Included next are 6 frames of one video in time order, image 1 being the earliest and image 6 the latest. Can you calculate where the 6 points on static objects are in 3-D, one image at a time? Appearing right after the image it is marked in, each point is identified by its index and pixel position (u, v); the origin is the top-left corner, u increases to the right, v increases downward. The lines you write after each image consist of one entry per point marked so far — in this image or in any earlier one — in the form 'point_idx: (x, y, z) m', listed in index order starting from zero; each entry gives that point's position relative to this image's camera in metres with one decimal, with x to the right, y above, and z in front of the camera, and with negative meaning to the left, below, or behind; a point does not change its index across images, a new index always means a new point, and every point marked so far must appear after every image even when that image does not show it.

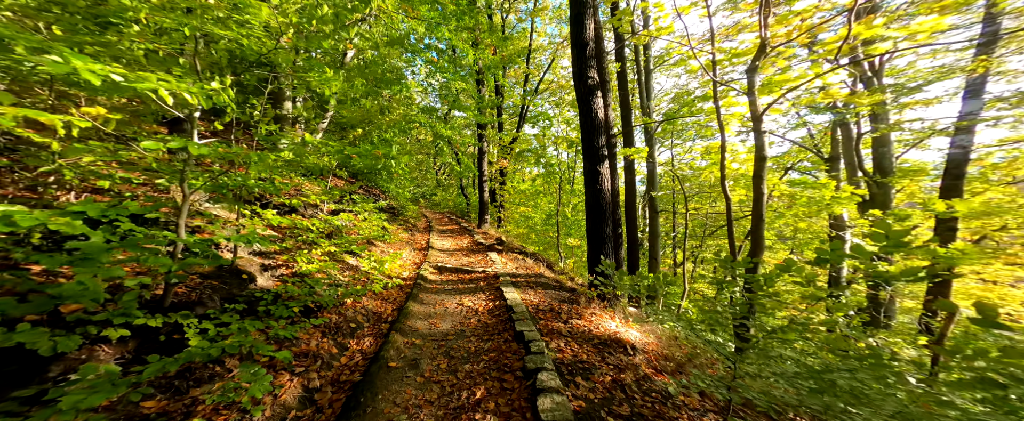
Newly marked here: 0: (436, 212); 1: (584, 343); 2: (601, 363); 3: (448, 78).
0: (-4.3, -0.1, +19.1) m
1: (+0.7, -1.4, +3.4) m
2: (+0.8, -1.4, +3.1) m
3: (-1.9, +4.0, +10.0) m
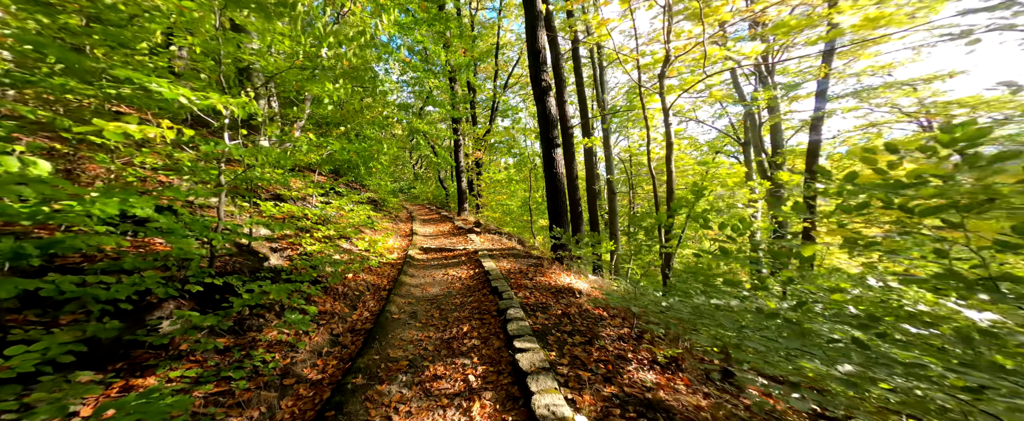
0: (-5.7, +0.4, +19.7) m
1: (+0.4, -1.1, +4.5) m
2: (+0.6, -1.1, +4.1) m
3: (-2.9, +4.3, +10.6) m
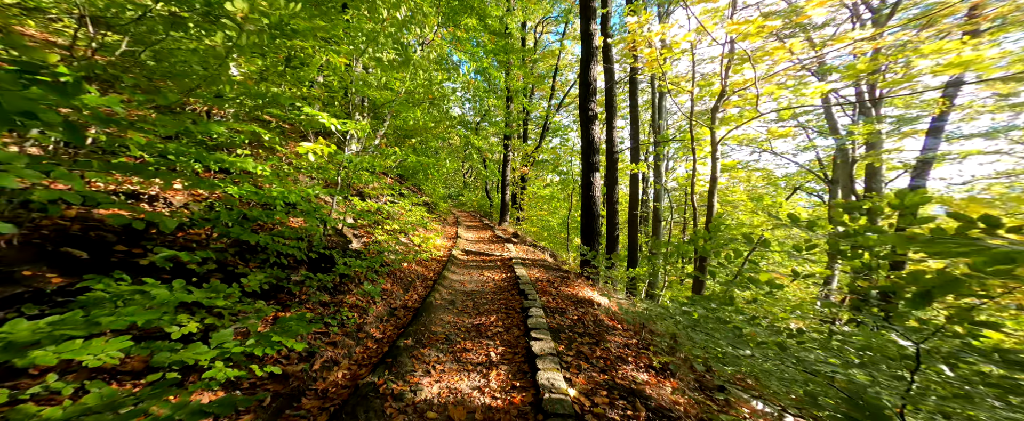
0: (-3.2, 0.0, +21.1) m
1: (+0.8, -1.4, +5.1) m
2: (+0.9, -1.4, +4.7) m
3: (-1.1, +4.1, +11.8) m
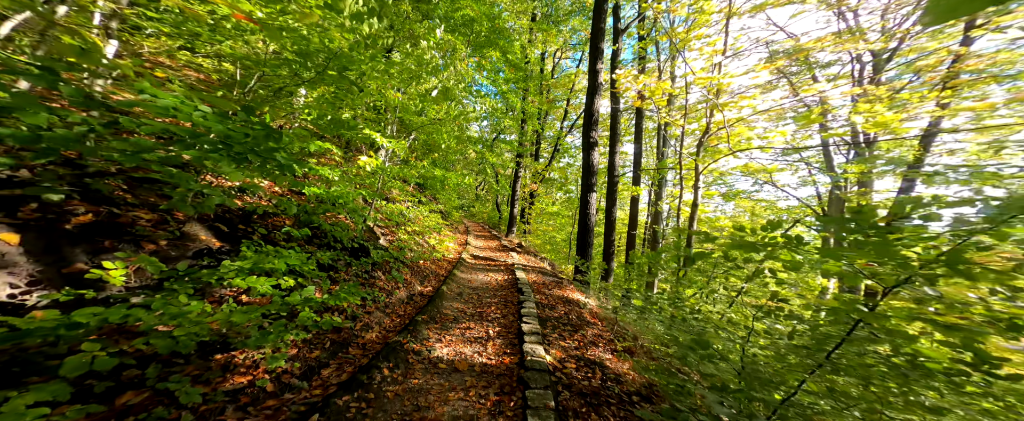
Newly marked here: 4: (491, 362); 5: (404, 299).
0: (-2.6, -0.7, +22.1) m
1: (+0.8, -1.6, +6.0) m
2: (+0.8, -1.6, +5.6) m
3: (-0.5, +3.7, +13.0) m
4: (-0.2, -1.7, +3.8) m
5: (-1.8, -1.4, +5.4) m
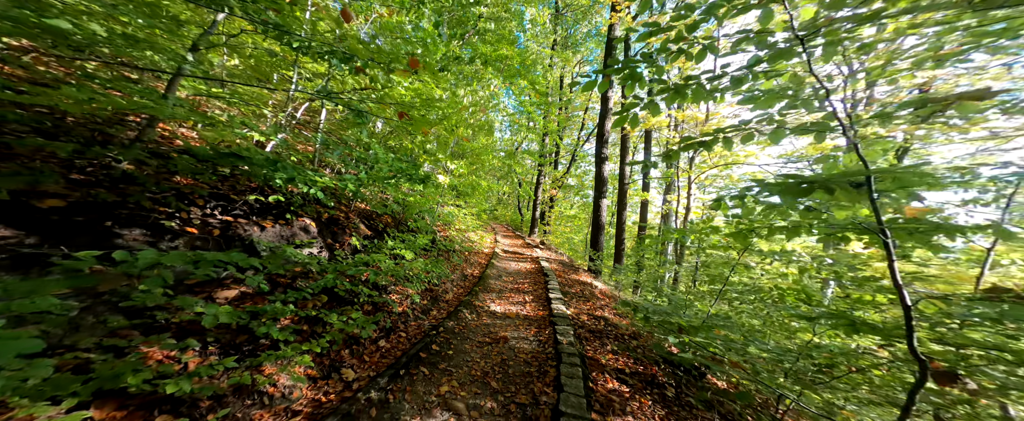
0: (-1.2, -0.8, +24.1) m
1: (+1.4, -1.7, +7.8) m
2: (+1.5, -1.7, +7.4) m
3: (+0.5, +3.5, +14.9) m
4: (+0.3, -1.8, +5.6) m
5: (-1.1, -1.5, +7.3) m
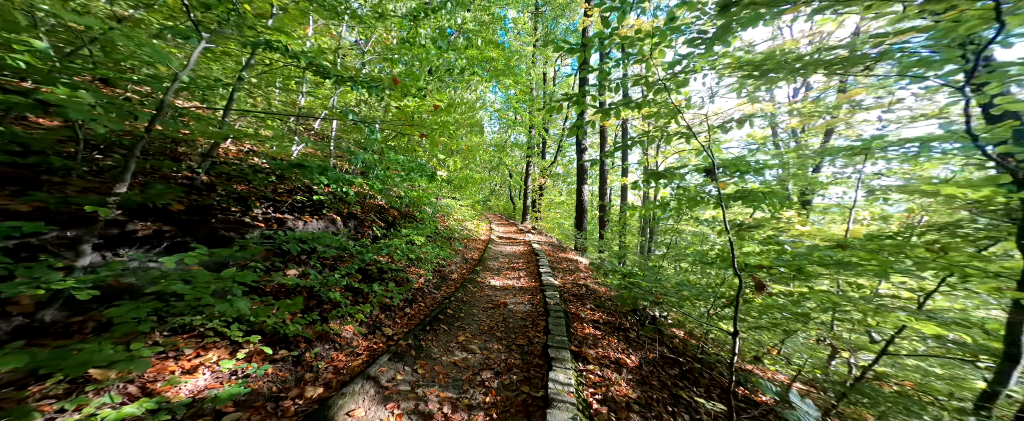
0: (-1.8, -0.1, +25.0) m
1: (+1.3, -1.3, +8.8) m
2: (+1.4, -1.4, +8.5) m
3: (0.0, +4.1, +15.8) m
4: (+0.3, -1.5, +6.6) m
5: (-1.2, -1.3, +8.3) m
